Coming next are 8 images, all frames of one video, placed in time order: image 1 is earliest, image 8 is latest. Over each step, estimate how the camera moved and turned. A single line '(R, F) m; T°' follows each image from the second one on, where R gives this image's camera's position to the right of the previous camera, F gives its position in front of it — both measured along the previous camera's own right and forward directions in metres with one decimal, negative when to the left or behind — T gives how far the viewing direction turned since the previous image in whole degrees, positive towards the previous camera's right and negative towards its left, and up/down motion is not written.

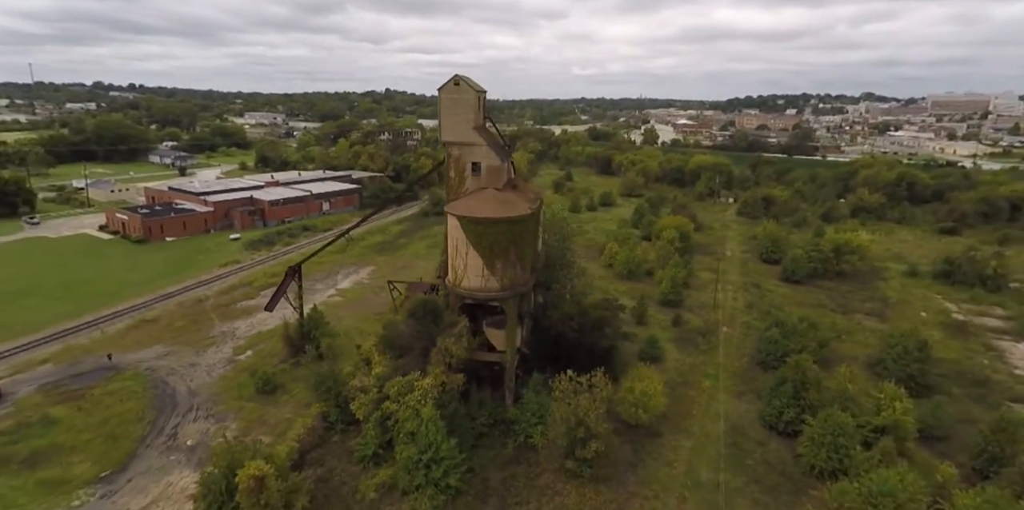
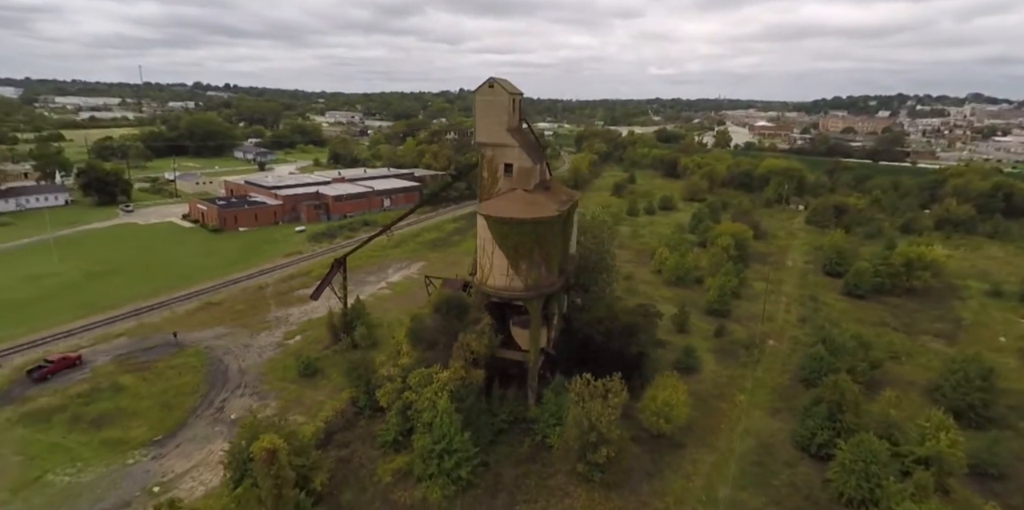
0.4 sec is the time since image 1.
(+1.7, -0.2) m; -7°
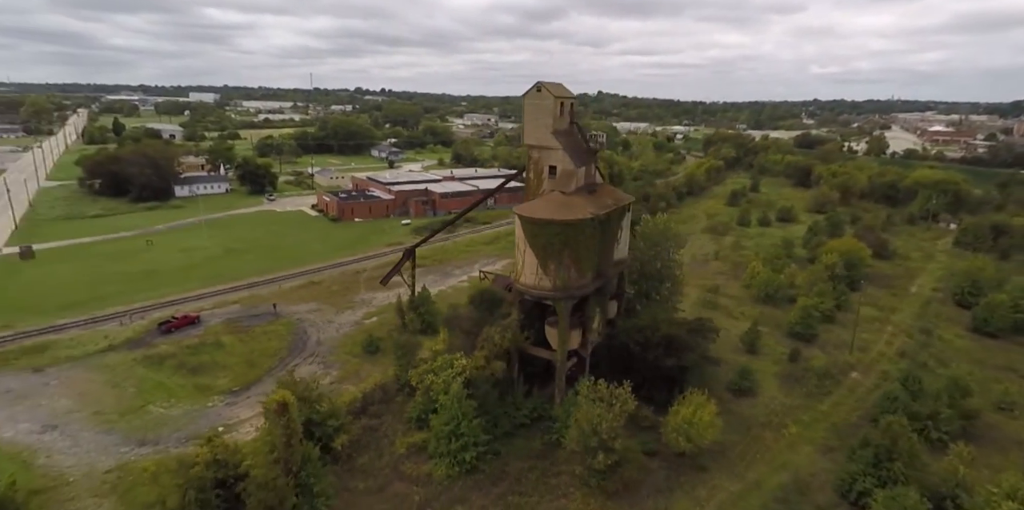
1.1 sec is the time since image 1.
(+4.2, -0.2) m; -14°
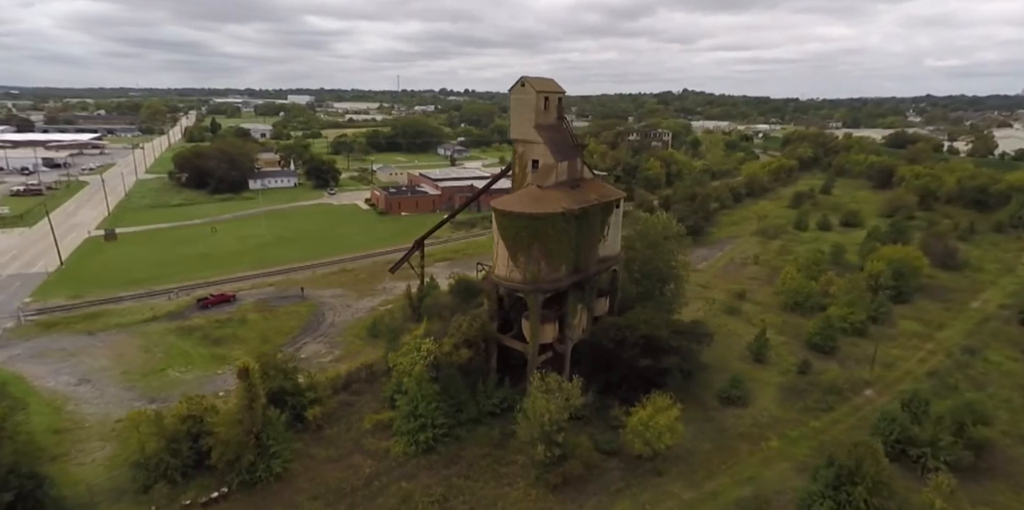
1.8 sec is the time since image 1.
(+4.7, -0.3) m; -9°
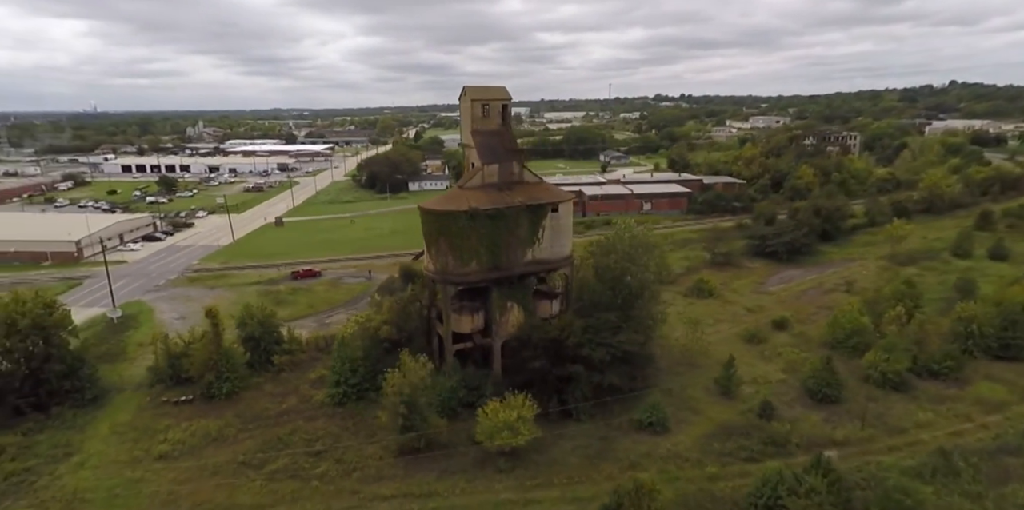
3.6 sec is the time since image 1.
(+13.9, +0.9) m; -25°
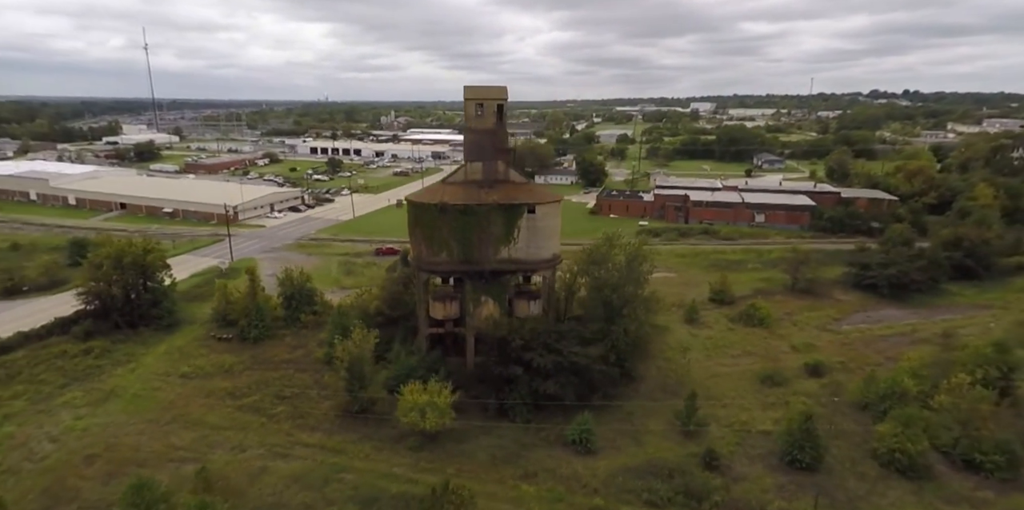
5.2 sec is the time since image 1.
(+10.1, +1.3) m; -20°
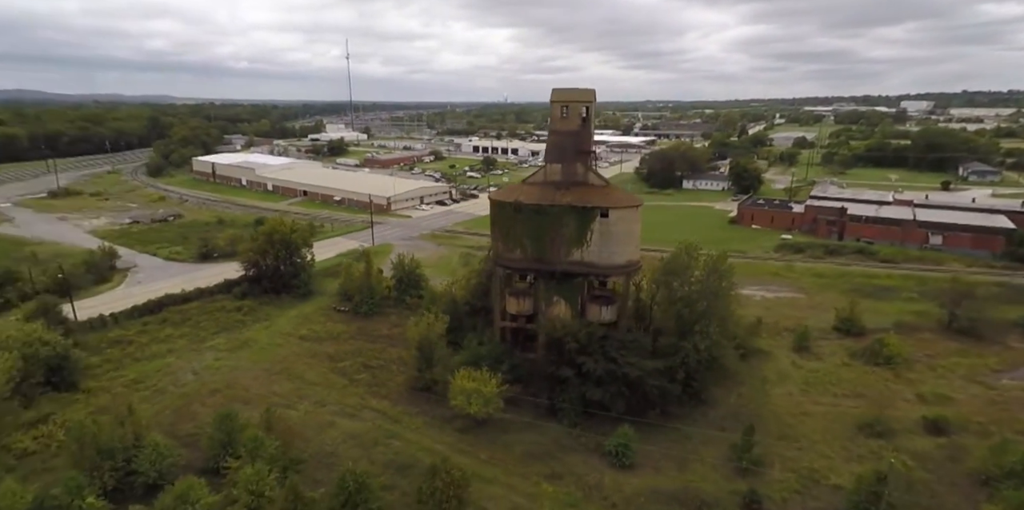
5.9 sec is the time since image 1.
(+4.8, +0.3) m; -18°
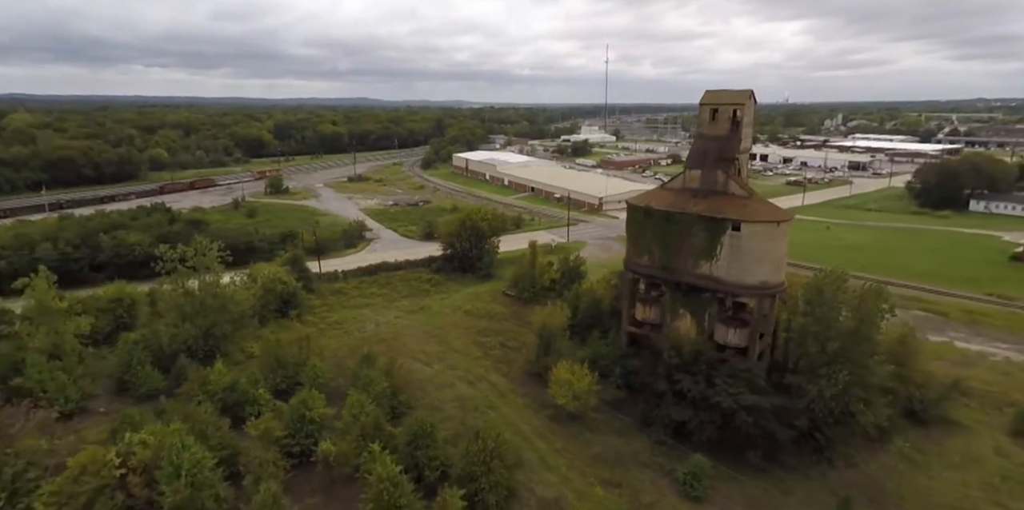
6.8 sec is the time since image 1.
(+6.6, +0.4) m; -27°
